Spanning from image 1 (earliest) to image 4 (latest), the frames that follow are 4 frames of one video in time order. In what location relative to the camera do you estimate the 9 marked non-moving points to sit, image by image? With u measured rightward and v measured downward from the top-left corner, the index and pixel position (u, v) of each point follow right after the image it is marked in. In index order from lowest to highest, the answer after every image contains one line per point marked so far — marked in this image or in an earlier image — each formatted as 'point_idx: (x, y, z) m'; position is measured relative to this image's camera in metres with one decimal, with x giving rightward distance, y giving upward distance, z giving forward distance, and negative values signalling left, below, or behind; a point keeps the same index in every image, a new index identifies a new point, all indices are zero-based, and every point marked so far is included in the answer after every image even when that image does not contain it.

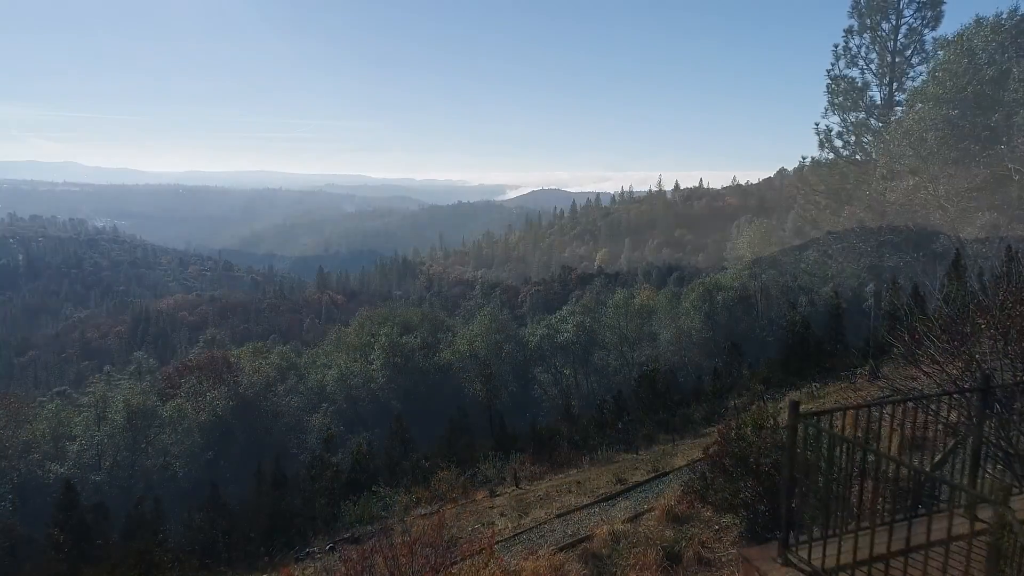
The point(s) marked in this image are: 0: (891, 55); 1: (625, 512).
0: (+12.9, +7.9, +19.5) m
1: (+2.3, -4.4, +11.3) m
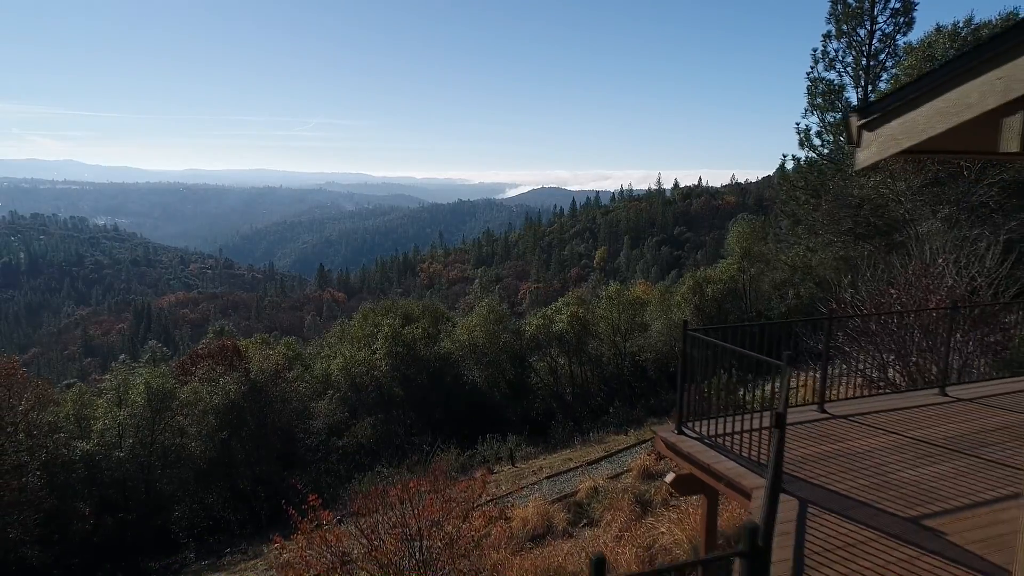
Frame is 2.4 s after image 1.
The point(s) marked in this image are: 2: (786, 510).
0: (+12.7, +8.3, +20.8) m
1: (+2.1, -4.0, +12.6) m
2: (+1.6, -1.3, +3.3) m
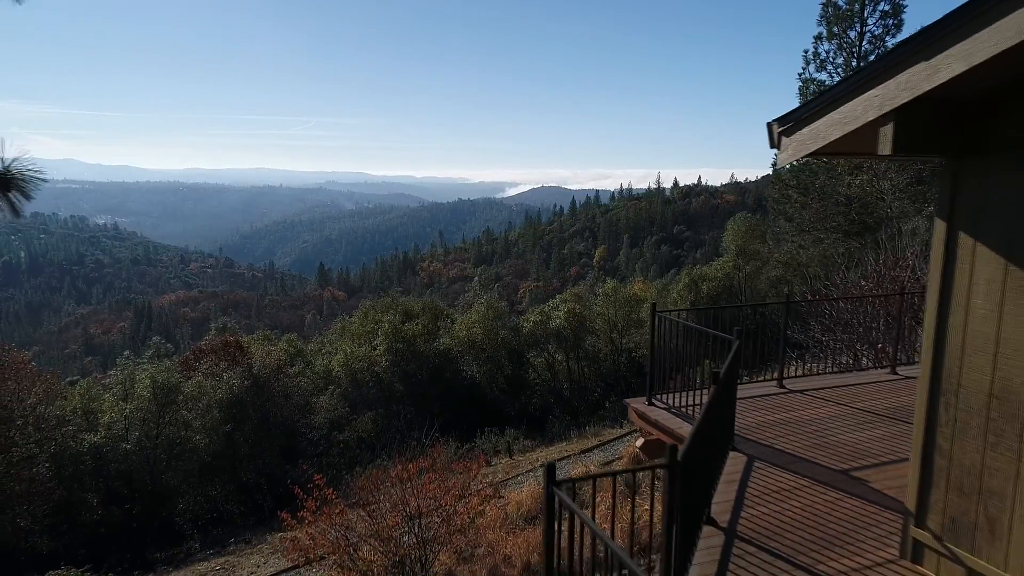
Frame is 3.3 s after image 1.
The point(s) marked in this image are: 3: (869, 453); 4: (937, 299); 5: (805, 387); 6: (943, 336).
0: (+12.6, +8.4, +21.2) m
1: (+2.0, -3.9, +13.1) m
2: (+1.5, -1.1, +3.8) m
3: (+2.4, -1.1, +3.9) m
4: (+1.9, -0.1, +2.6) m
5: (+2.6, -0.9, +5.1) m
6: (+2.0, -0.2, +2.6) m
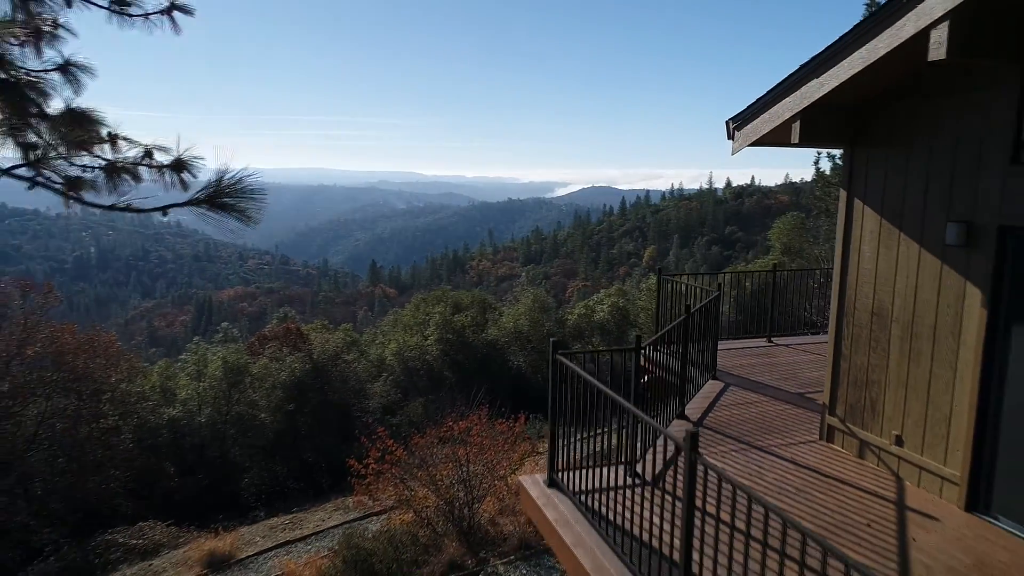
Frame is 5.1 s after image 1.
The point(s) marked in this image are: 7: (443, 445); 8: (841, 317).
0: (+14.4, +8.5, +21.3) m
1: (+3.0, -3.6, +14.1) m
2: (+1.7, -0.8, +4.8) m
3: (+2.6, -0.8, +4.8) m
4: (+2.1, +0.2, +3.7) m
5: (+2.9, -0.6, +6.0) m
6: (+2.1, +0.1, +3.7) m
7: (-1.4, -2.9, +10.9) m
8: (+2.1, -0.2, +3.7) m
